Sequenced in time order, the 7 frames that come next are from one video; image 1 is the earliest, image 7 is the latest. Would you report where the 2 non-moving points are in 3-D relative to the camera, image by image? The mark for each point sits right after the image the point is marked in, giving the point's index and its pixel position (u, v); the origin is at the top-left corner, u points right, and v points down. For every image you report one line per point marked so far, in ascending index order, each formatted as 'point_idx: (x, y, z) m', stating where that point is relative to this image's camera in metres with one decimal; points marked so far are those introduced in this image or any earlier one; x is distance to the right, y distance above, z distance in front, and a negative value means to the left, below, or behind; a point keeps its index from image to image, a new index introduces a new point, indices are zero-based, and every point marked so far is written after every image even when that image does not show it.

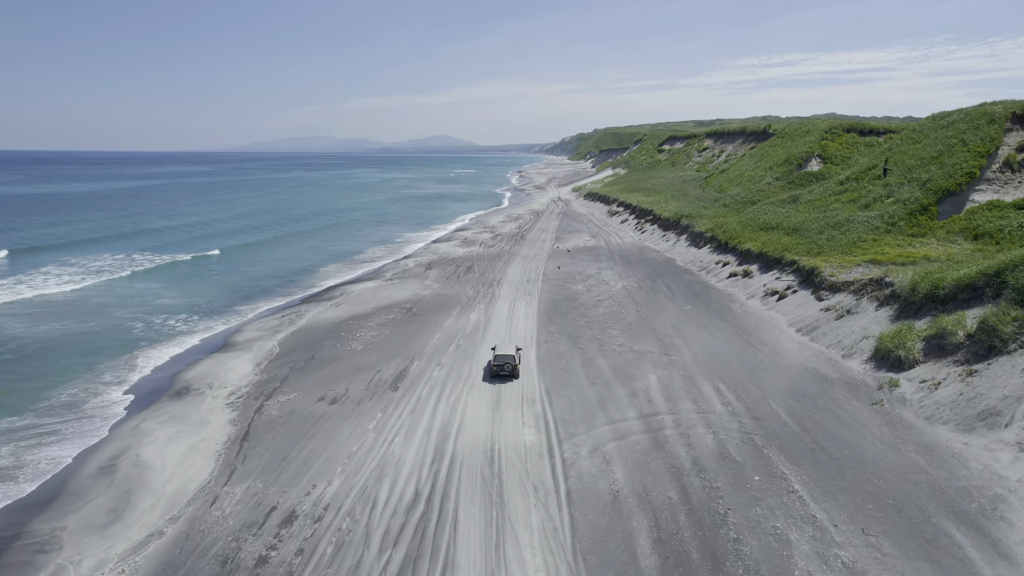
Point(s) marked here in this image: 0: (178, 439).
0: (-8.4, -3.8, +16.7) m
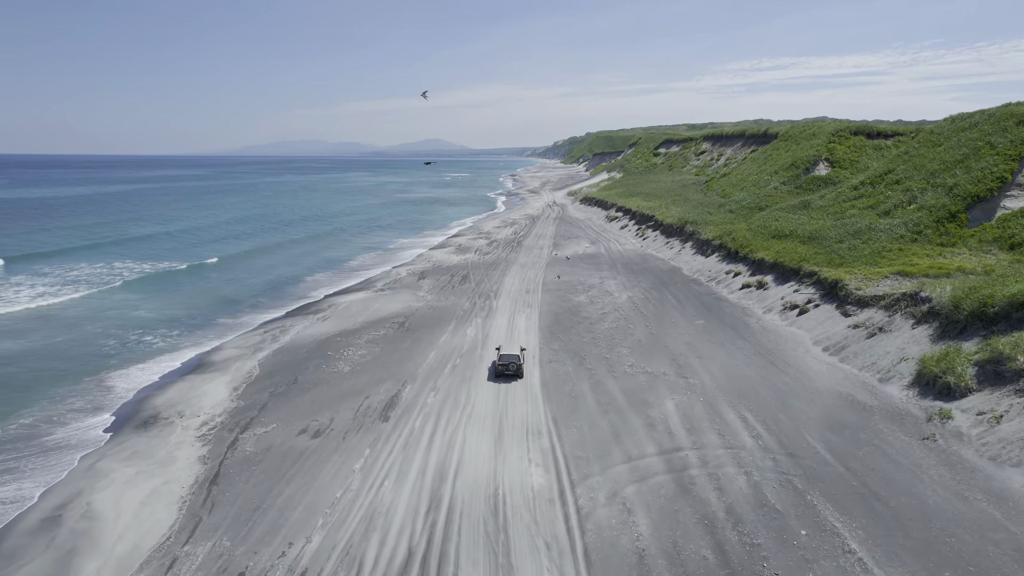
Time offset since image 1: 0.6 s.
0: (-8.2, -4.3, +14.7) m
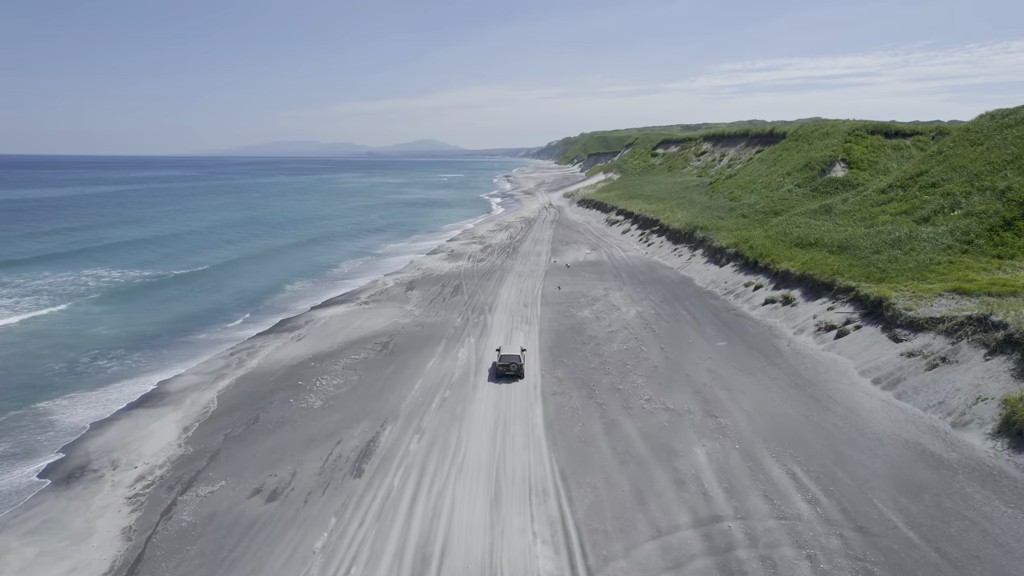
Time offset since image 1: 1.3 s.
0: (-8.2, -4.9, +11.6) m
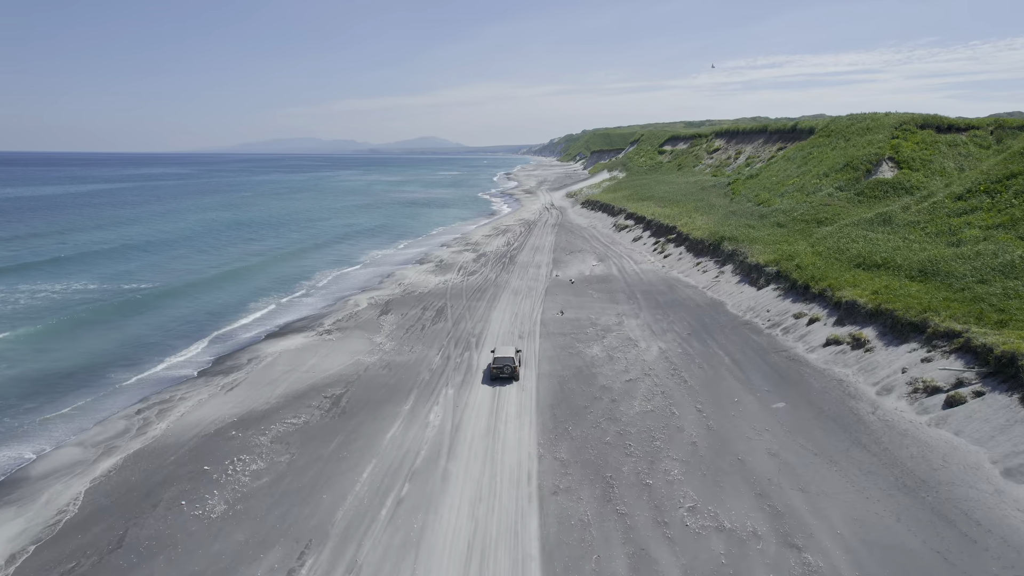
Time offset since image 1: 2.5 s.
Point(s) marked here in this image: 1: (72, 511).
0: (-8.6, -6.0, +5.9) m
1: (-8.9, -4.5, +13.6) m
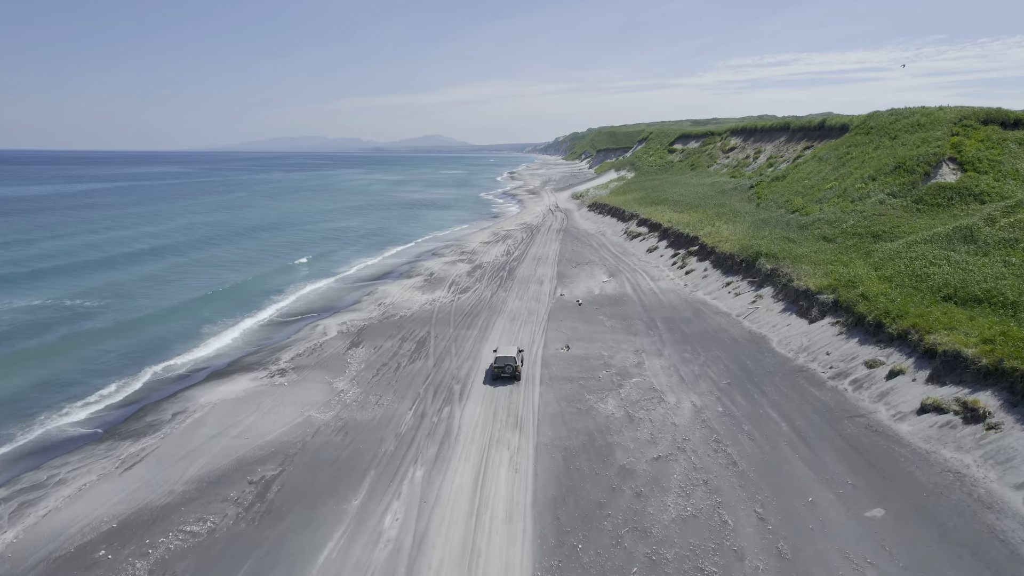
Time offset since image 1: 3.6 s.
0: (-8.9, -7.1, +0.9) m
1: (-9.2, -5.6, +8.6) m
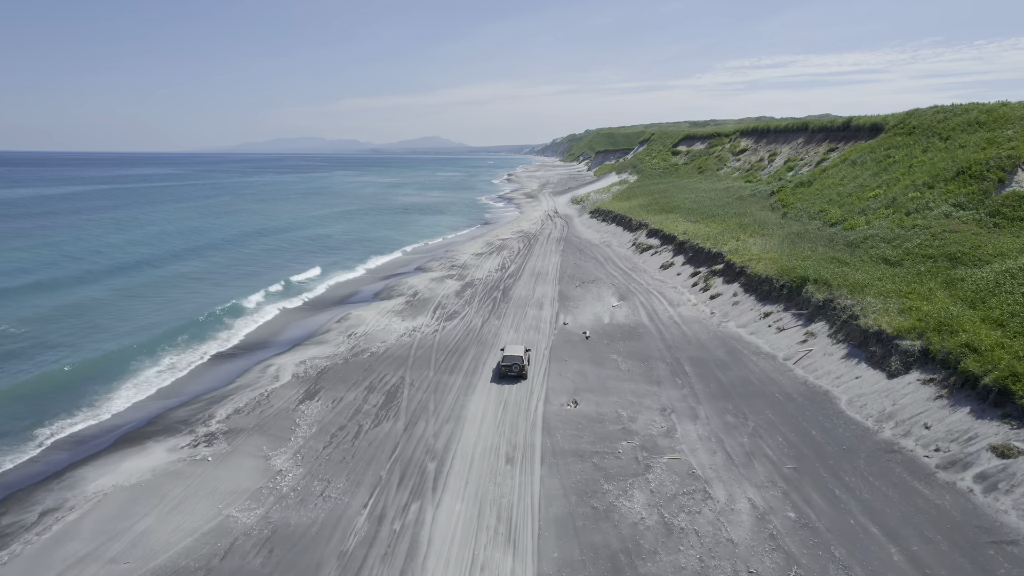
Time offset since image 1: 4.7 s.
0: (-9.1, -8.2, -4.2) m
1: (-9.4, -6.7, +3.5) m
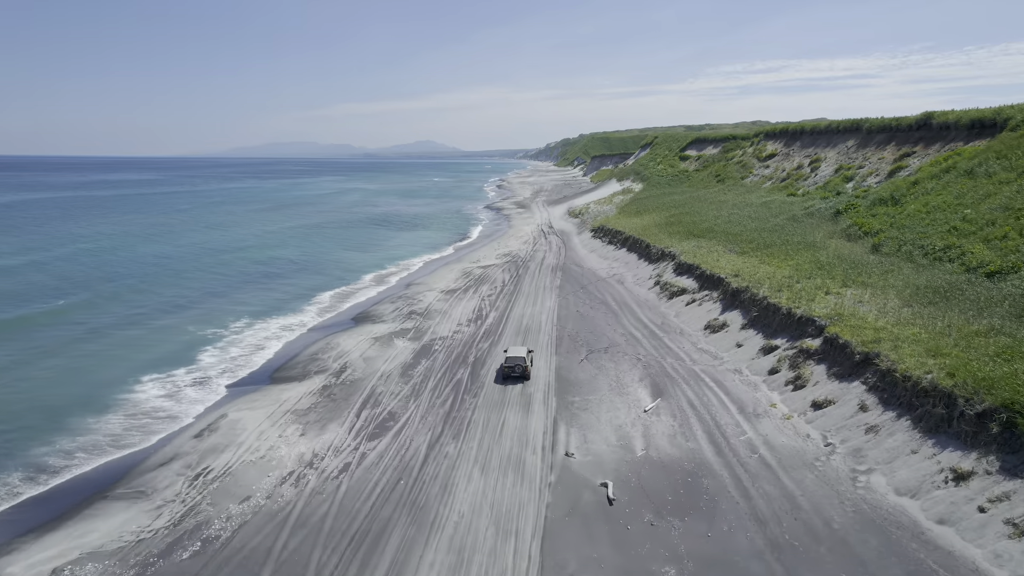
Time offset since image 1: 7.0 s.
0: (-9.6, -10.6, -16.3) m
1: (-10.0, -9.2, -8.6) m
